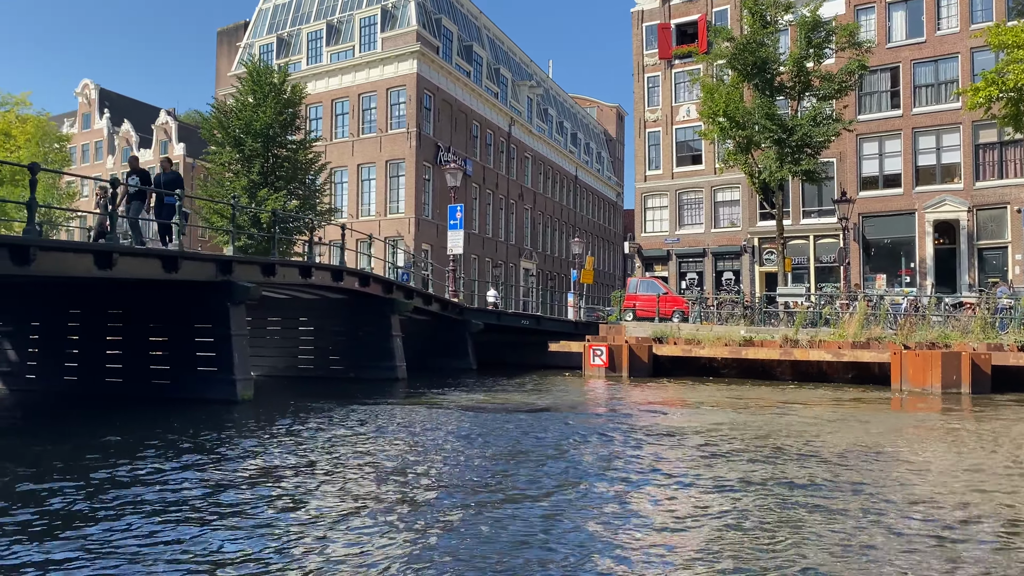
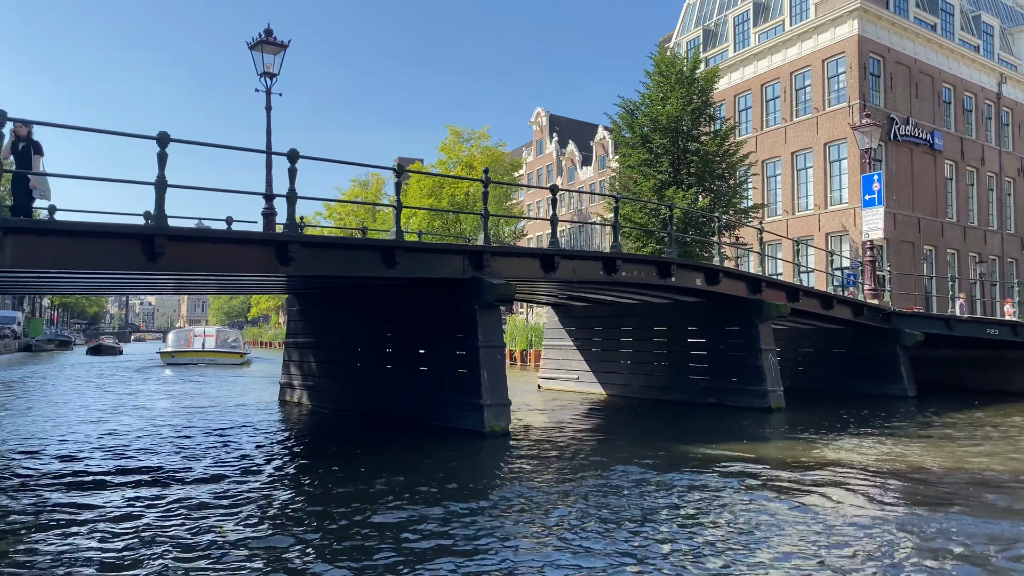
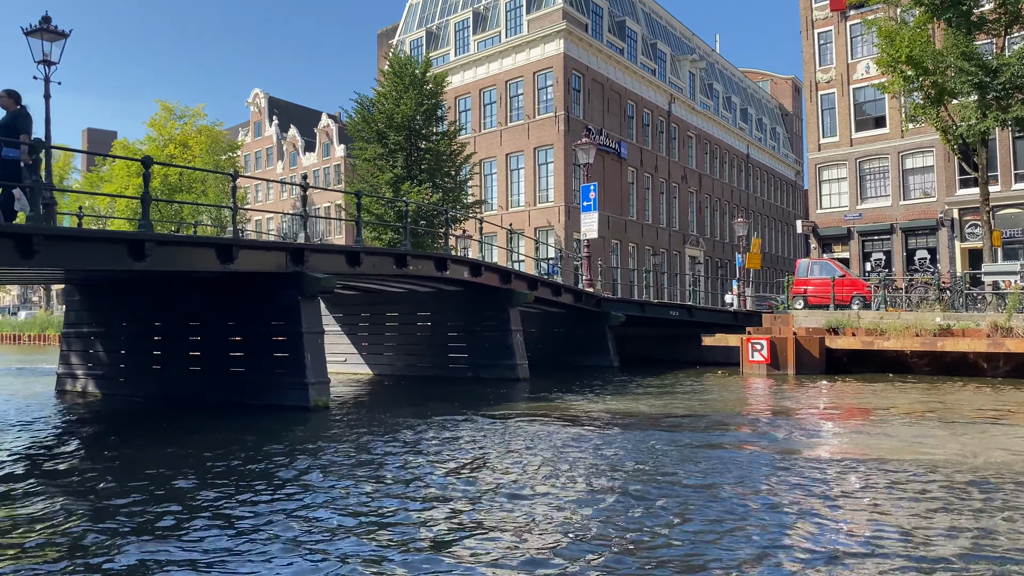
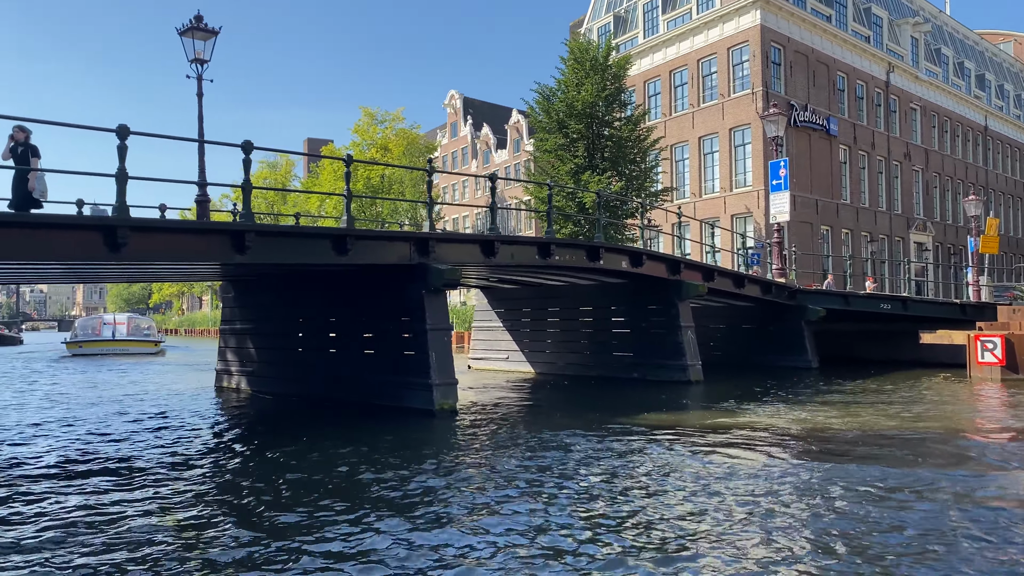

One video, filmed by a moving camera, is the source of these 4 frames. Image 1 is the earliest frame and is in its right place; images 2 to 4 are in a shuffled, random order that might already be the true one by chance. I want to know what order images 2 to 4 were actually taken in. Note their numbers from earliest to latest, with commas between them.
3, 4, 2
